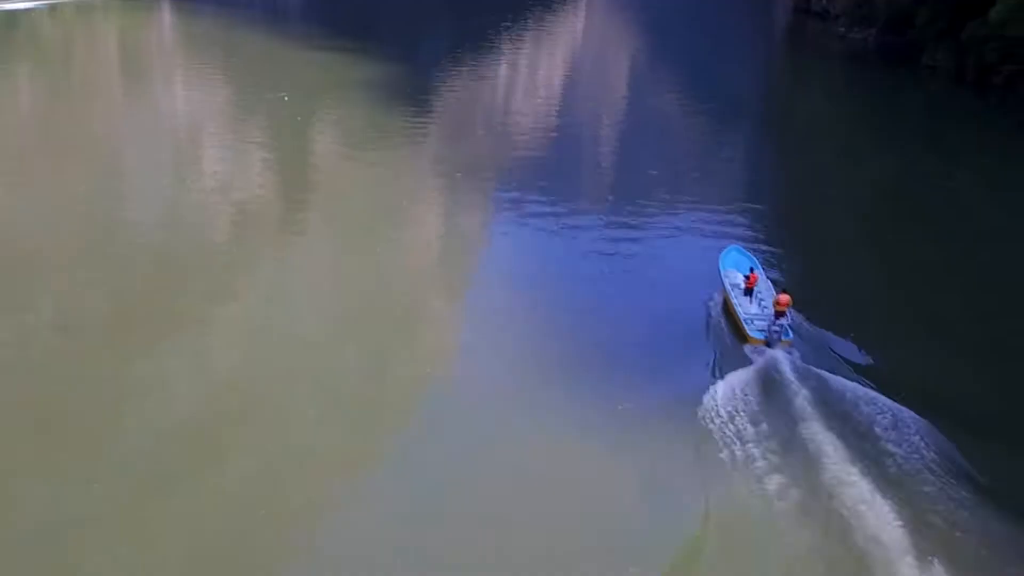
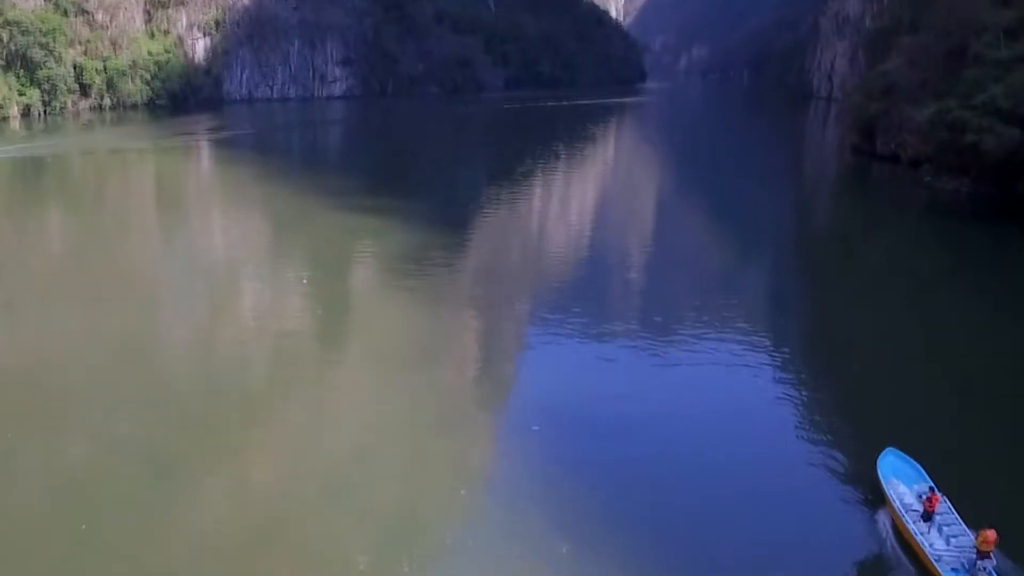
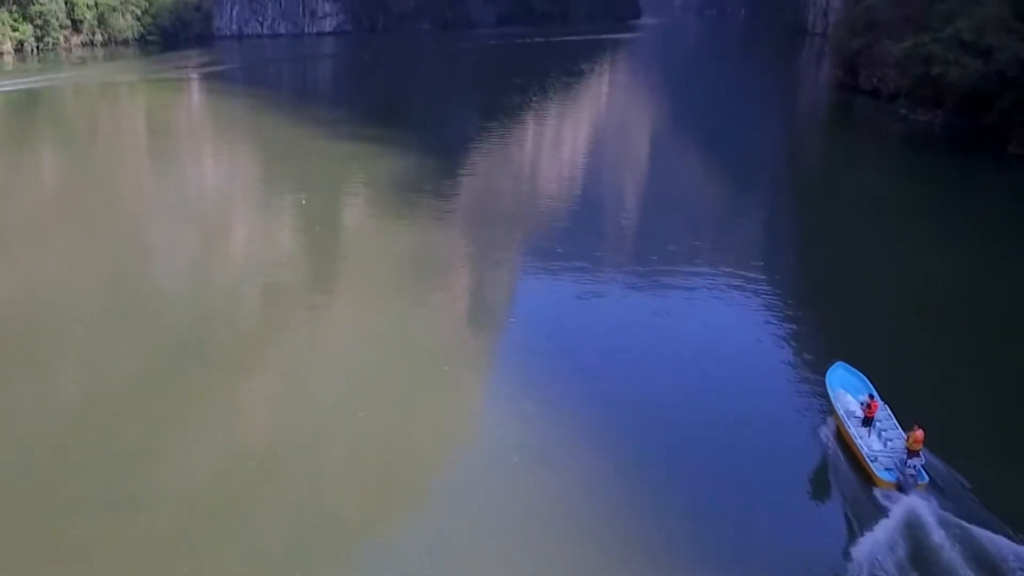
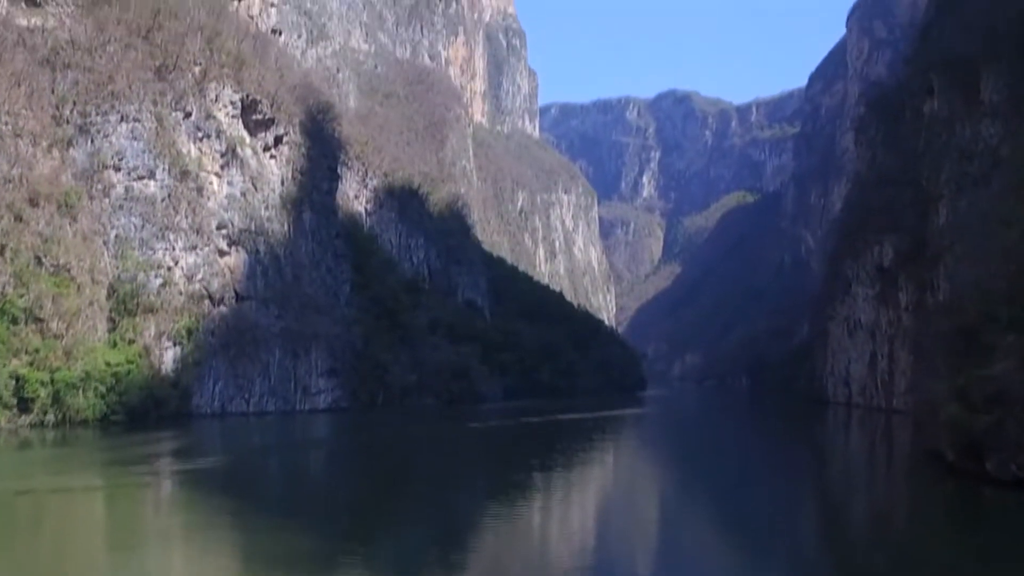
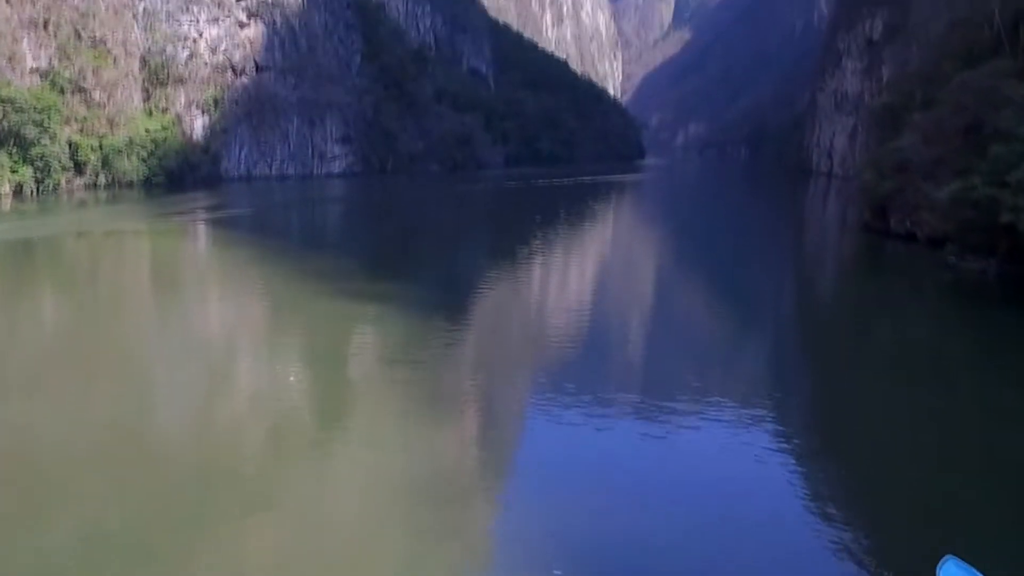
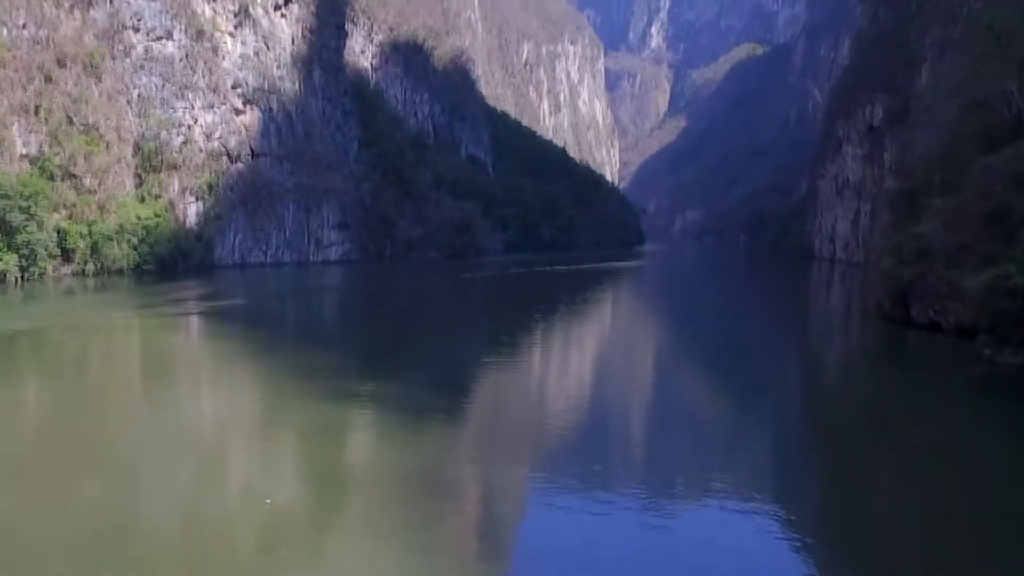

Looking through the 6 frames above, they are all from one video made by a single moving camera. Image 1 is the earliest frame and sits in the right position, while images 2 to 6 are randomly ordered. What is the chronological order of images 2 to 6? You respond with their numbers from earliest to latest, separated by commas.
3, 2, 5, 6, 4
